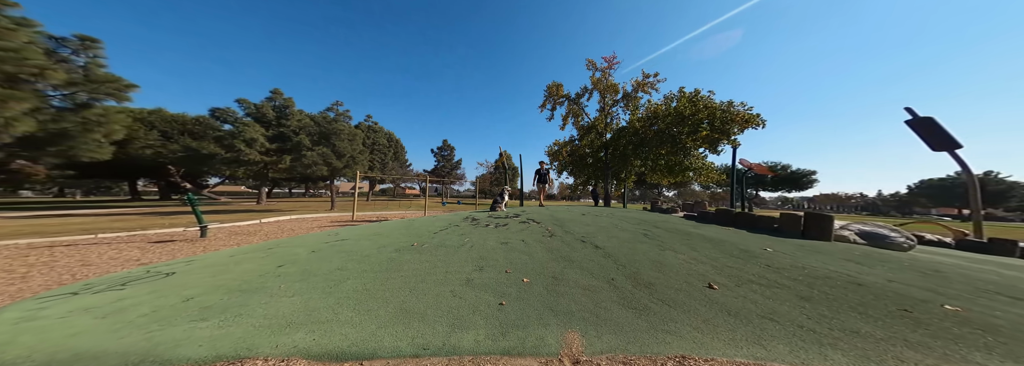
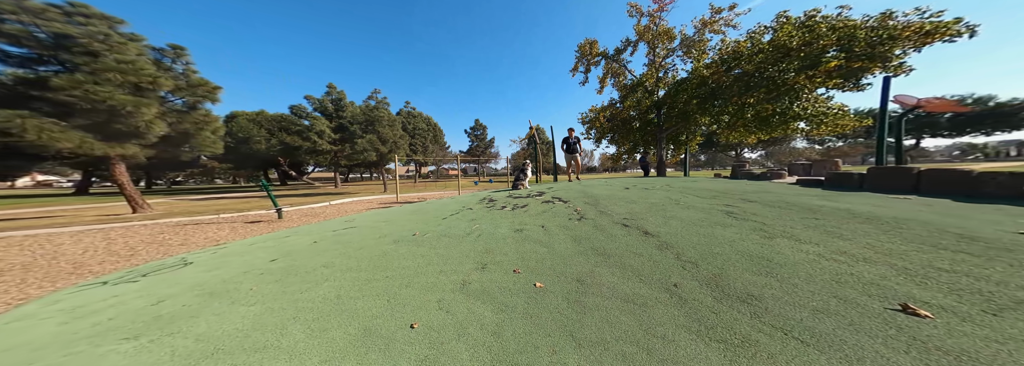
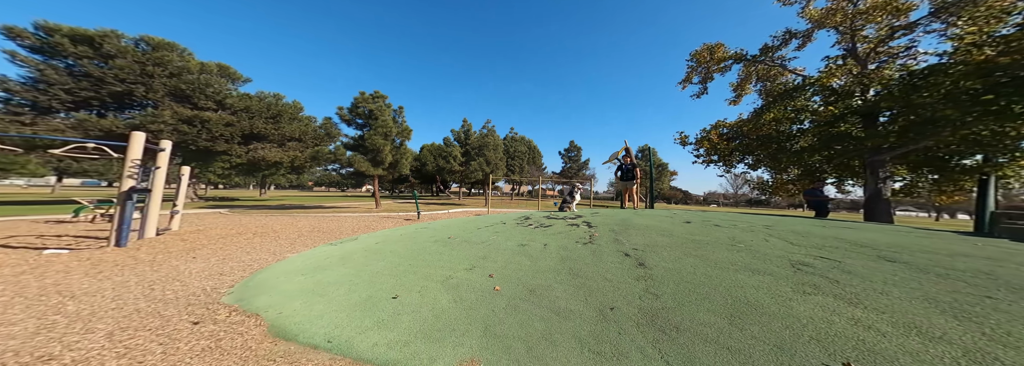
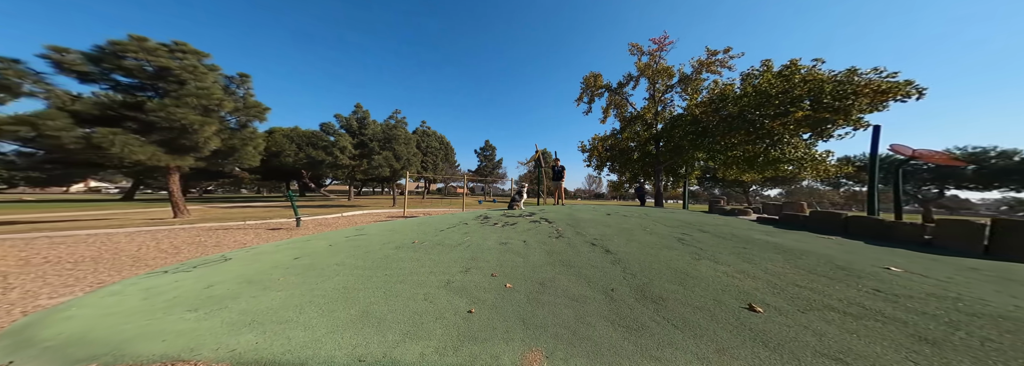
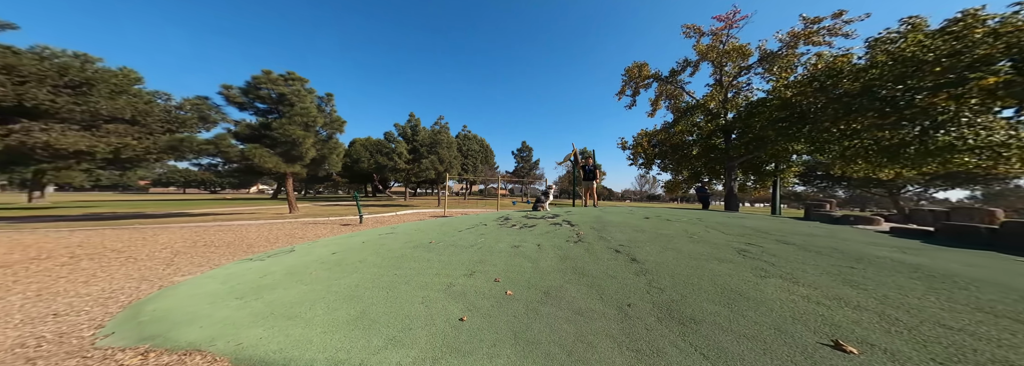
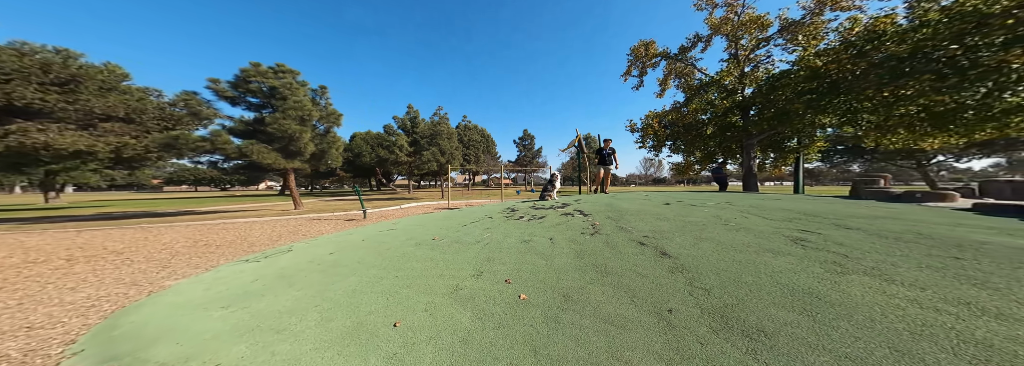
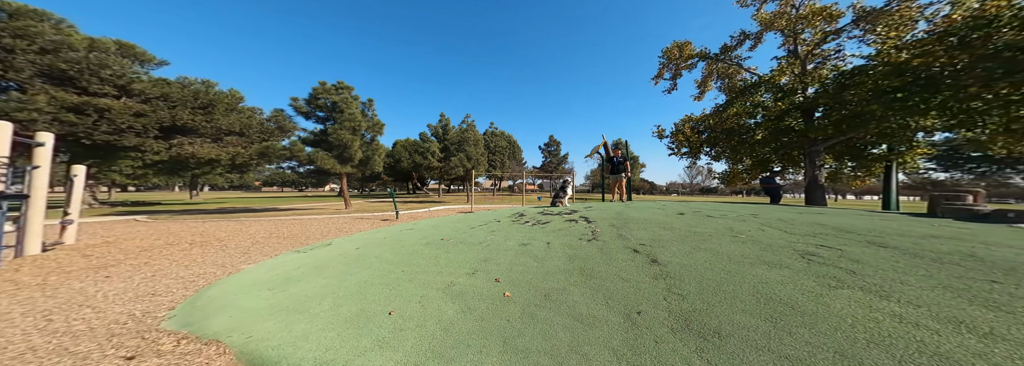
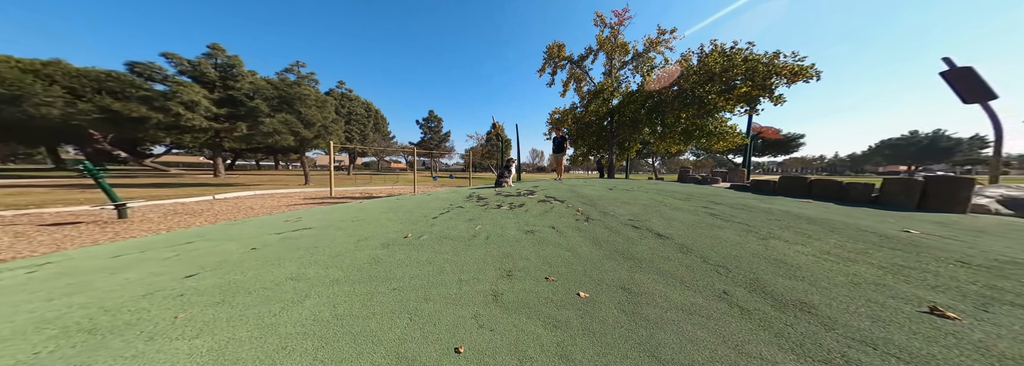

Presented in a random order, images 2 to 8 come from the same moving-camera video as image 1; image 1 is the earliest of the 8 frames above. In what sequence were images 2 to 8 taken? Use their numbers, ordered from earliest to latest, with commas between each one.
4, 5, 3, 7, 6, 2, 8
